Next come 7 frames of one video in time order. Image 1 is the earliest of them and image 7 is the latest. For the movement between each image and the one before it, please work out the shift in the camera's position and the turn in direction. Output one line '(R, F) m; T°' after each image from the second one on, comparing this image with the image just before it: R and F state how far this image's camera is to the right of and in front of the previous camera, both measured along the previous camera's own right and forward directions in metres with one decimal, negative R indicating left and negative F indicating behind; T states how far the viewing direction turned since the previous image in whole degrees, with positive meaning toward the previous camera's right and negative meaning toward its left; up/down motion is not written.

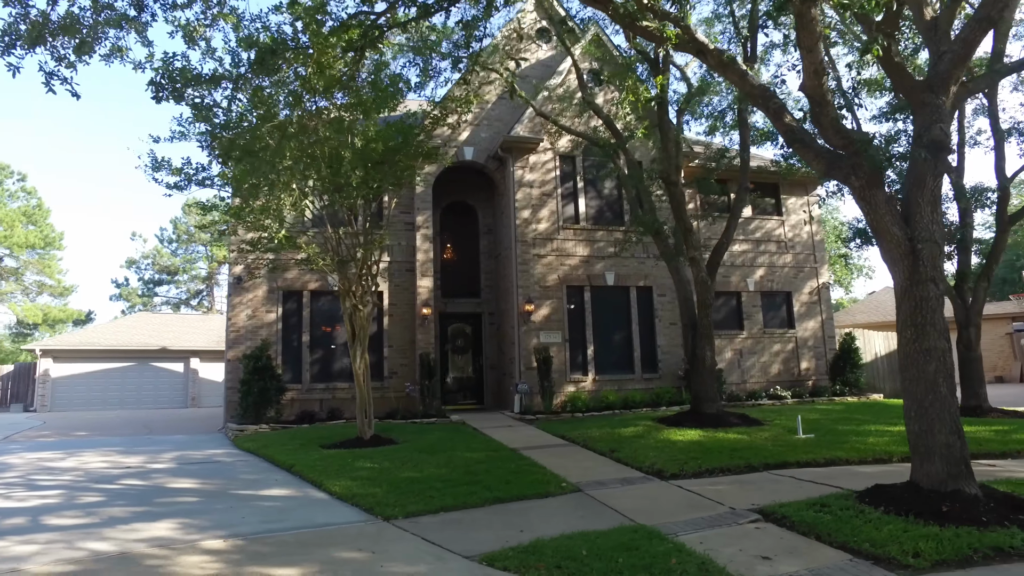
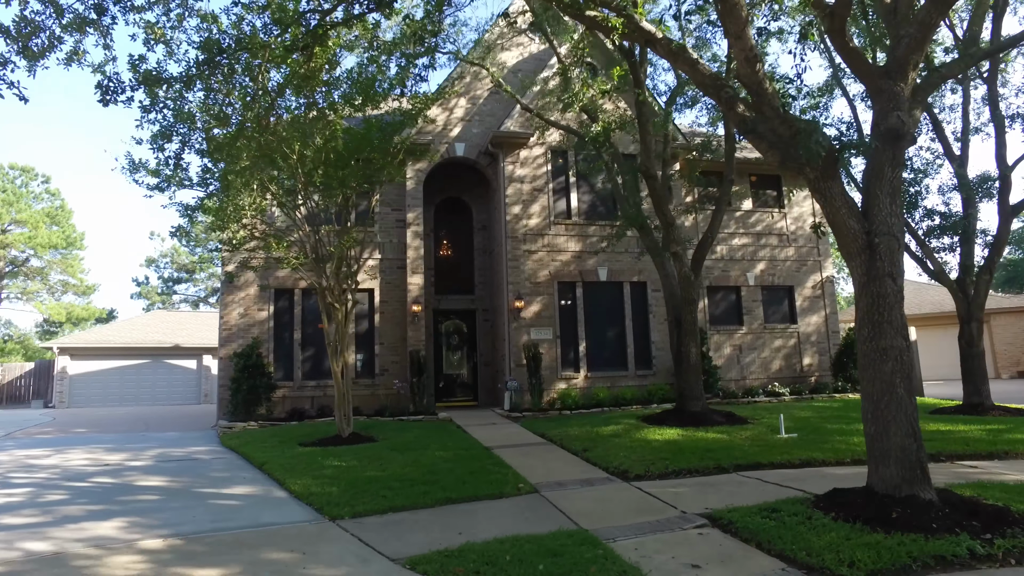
(+0.8, +0.1) m; -2°
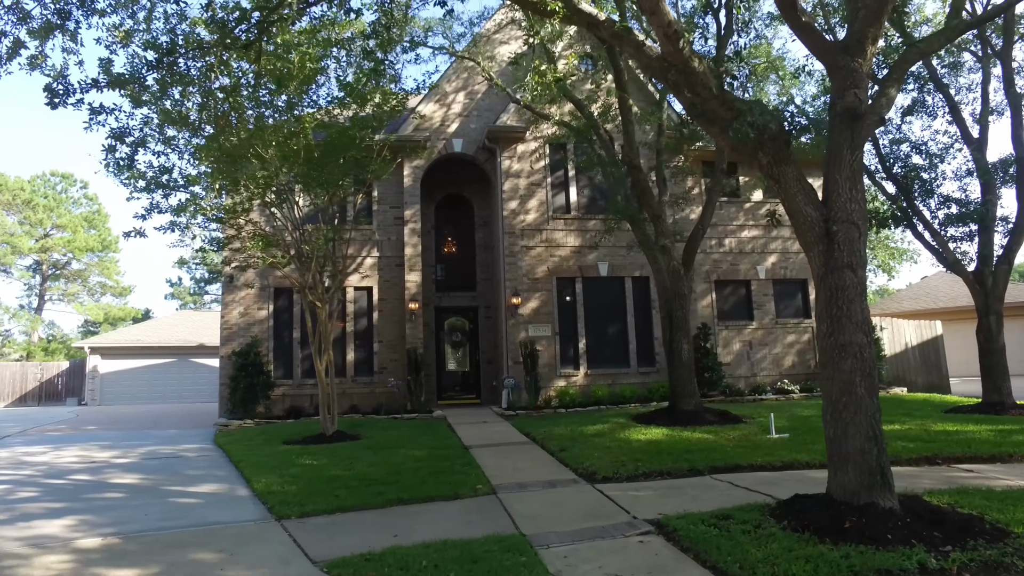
(+0.9, +0.2) m; -3°
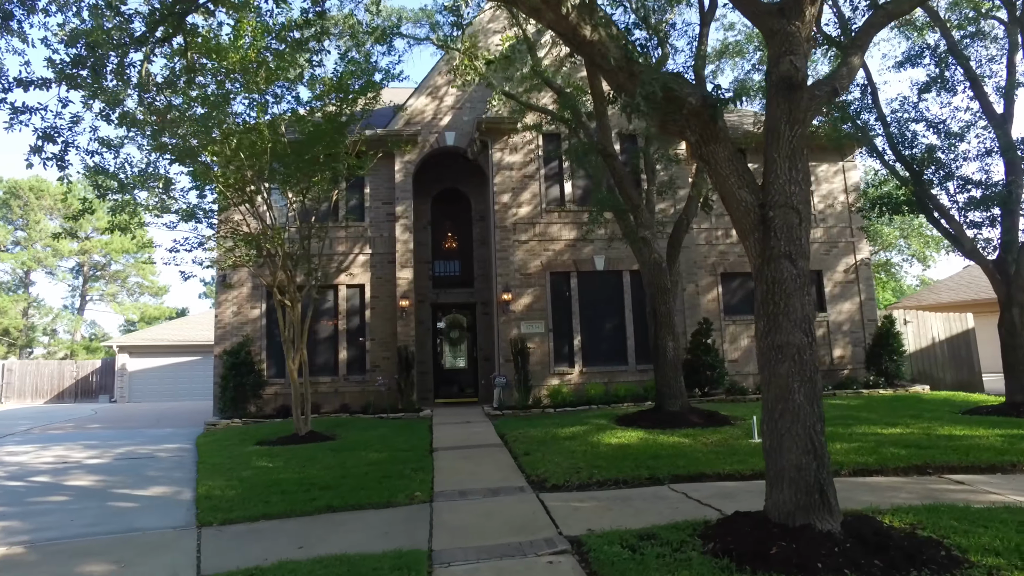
(+1.1, +0.4) m; -4°
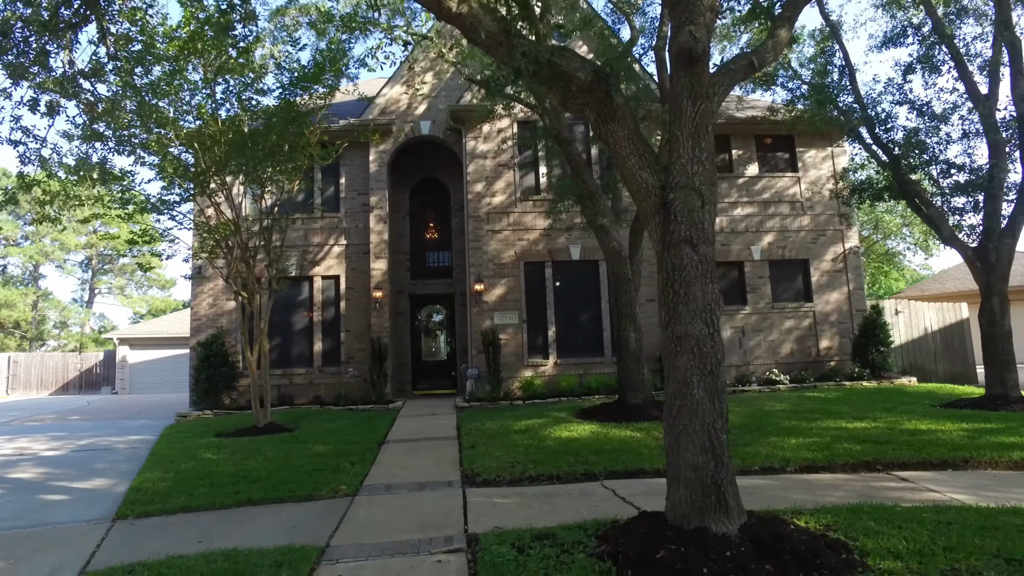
(+0.9, +0.2) m; -2°
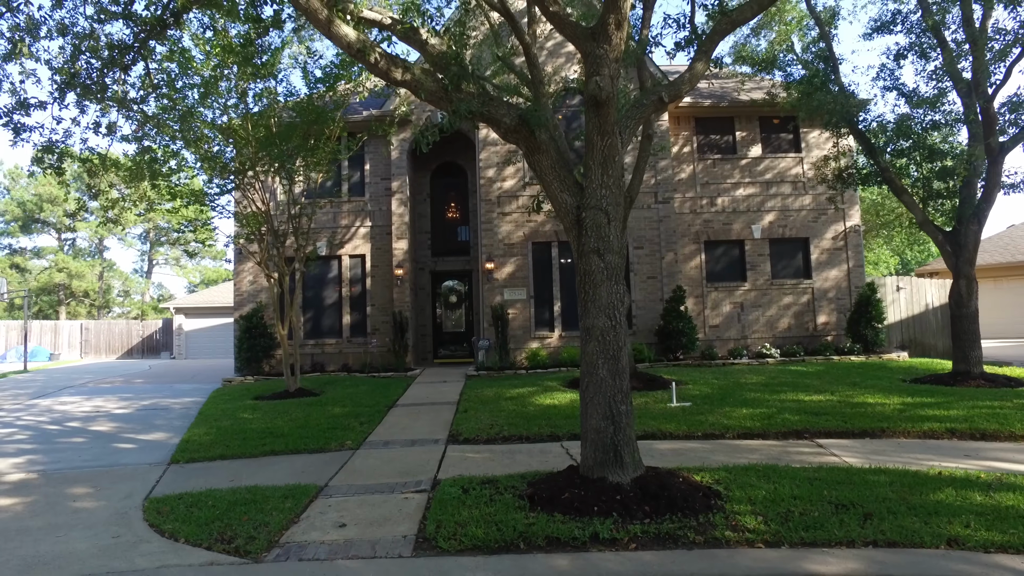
(+0.8, -1.1) m; -4°
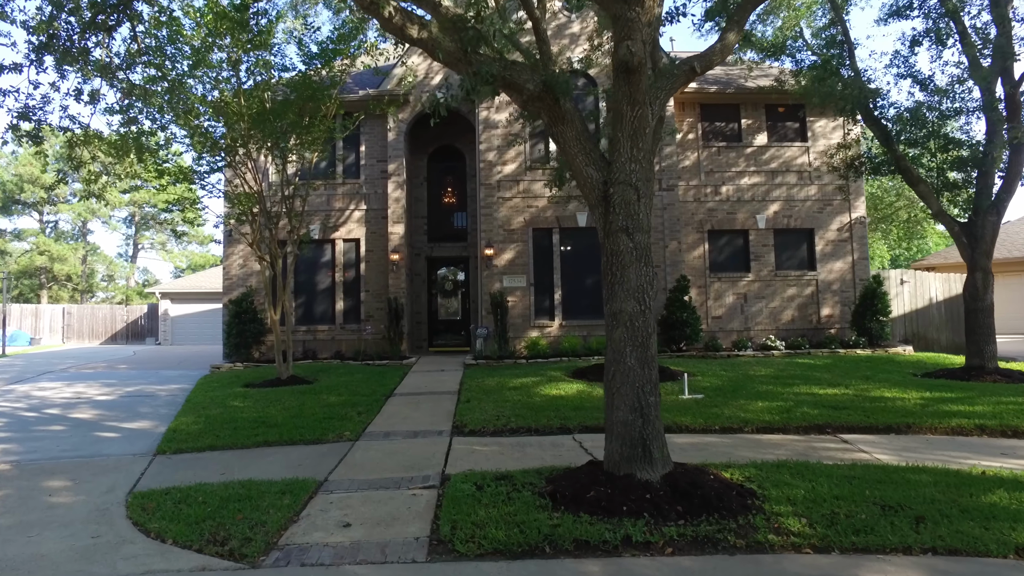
(-0.3, +0.4) m; +1°
